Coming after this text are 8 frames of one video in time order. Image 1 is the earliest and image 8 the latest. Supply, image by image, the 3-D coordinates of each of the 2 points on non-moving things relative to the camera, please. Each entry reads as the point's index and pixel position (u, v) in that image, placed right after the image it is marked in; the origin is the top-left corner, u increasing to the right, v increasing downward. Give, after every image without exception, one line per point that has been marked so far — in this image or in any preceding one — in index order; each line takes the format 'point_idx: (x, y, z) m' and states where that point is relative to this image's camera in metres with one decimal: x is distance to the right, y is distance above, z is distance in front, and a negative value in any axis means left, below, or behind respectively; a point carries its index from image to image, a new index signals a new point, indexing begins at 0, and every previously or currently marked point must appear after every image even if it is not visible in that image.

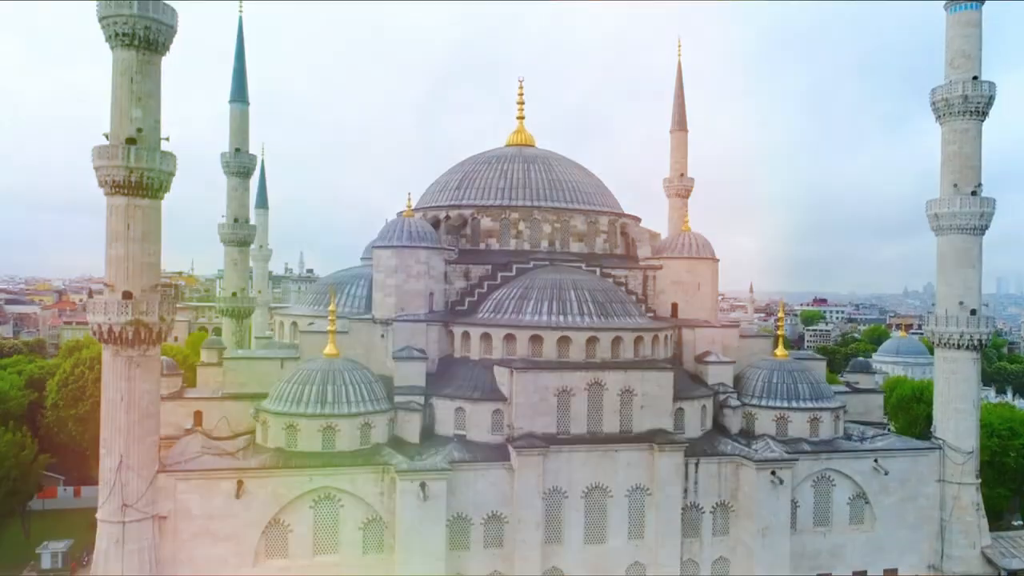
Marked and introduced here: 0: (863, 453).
0: (+6.5, -3.0, +12.9) m
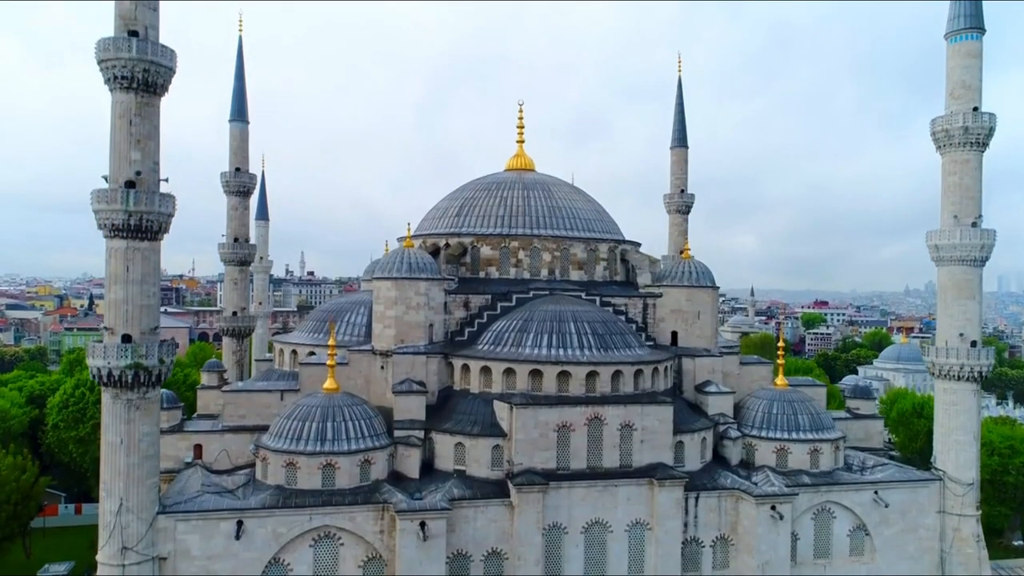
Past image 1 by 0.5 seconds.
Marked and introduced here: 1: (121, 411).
0: (+6.5, -3.6, +12.9) m
1: (-5.7, -1.8, +10.1) m
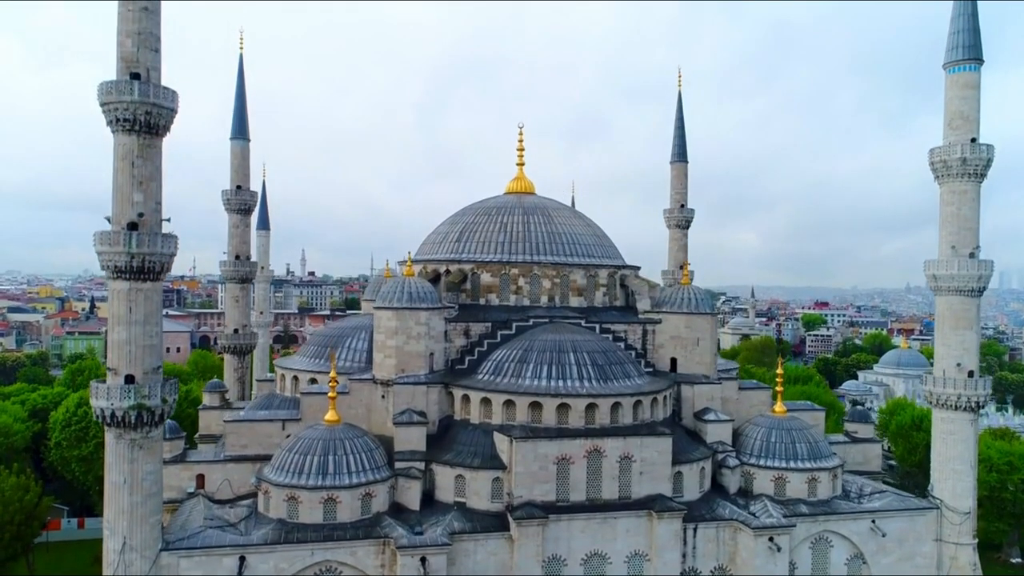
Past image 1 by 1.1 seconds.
0: (+6.5, -4.2, +13.0) m
1: (-5.7, -2.4, +10.2) m
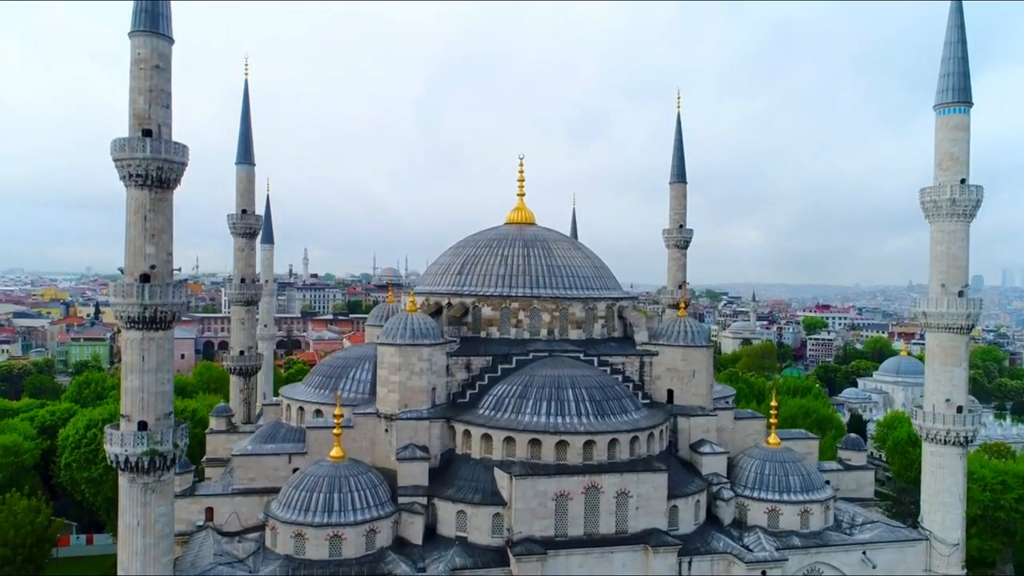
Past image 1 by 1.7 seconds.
0: (+6.5, -4.9, +13.3) m
1: (-5.7, -3.1, +10.6) m
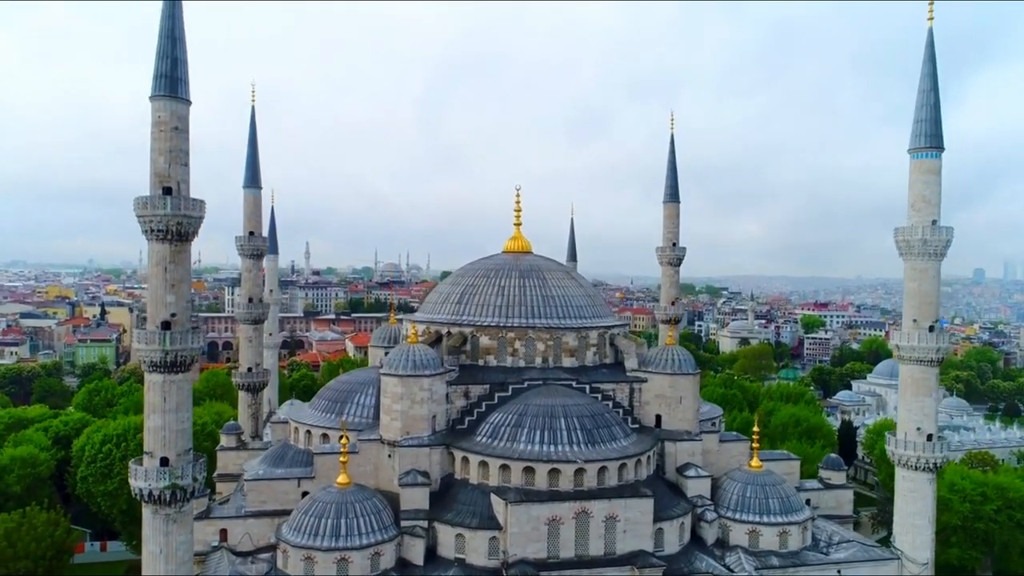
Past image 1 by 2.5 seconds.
0: (+6.4, -5.7, +14.2) m
1: (-5.8, -3.9, +11.5) m
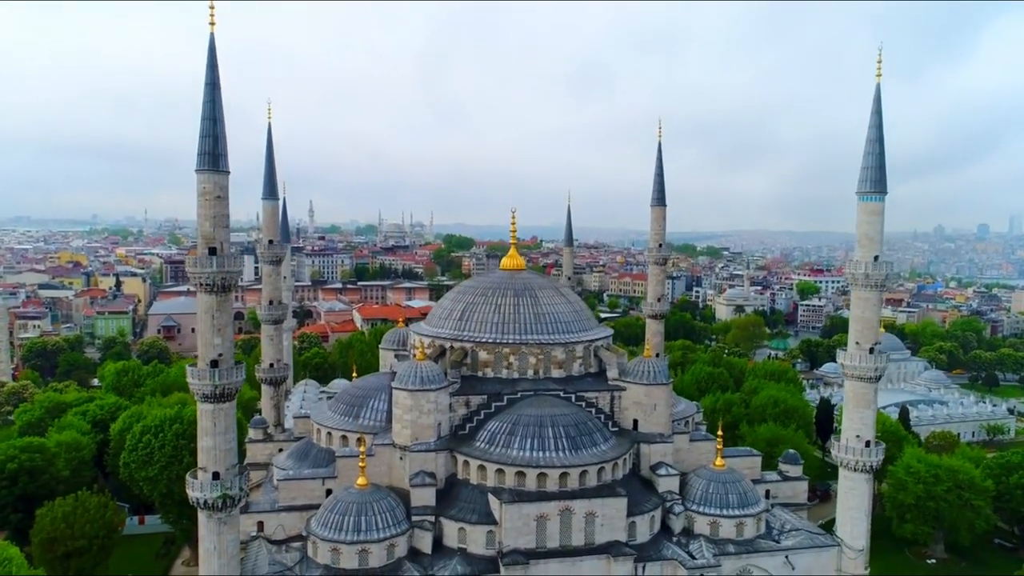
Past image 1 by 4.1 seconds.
0: (+6.3, -6.3, +16.6) m
1: (-5.9, -4.7, +13.8) m
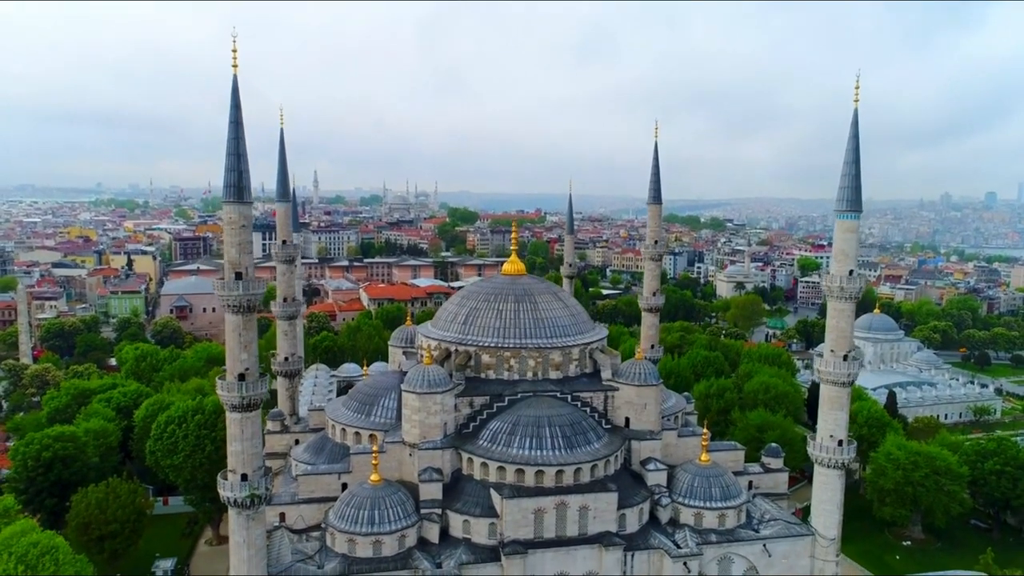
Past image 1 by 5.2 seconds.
0: (+6.3, -6.6, +18.2) m
1: (-5.9, -5.2, +15.4) m
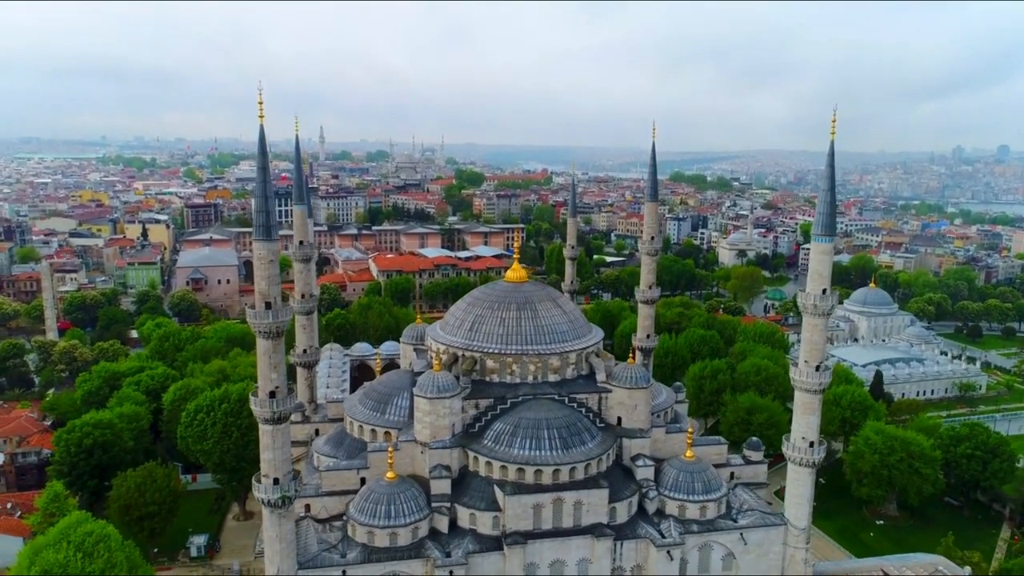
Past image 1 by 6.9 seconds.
0: (+6.3, -7.0, +20.2) m
1: (-5.9, -5.8, +17.4) m
